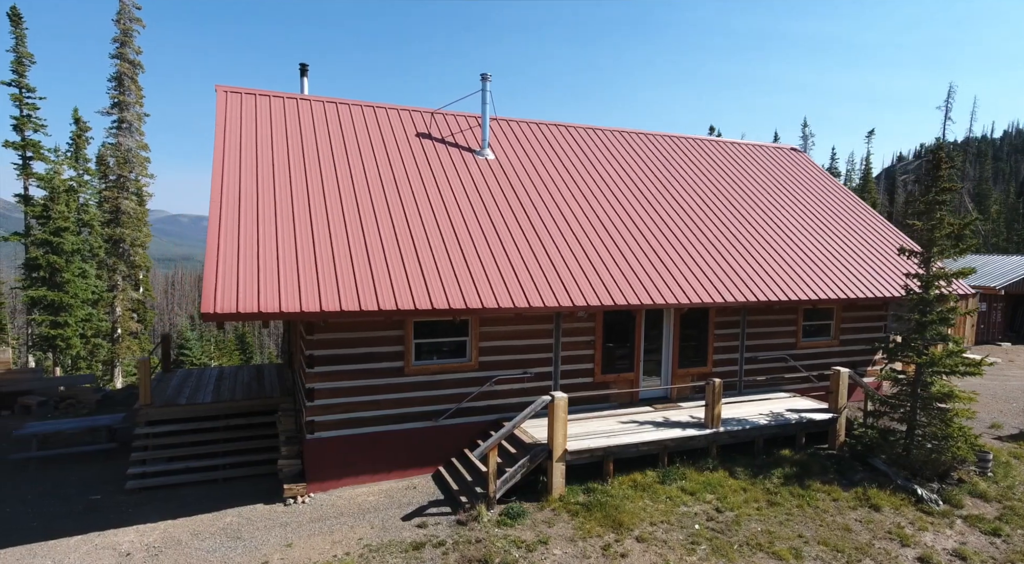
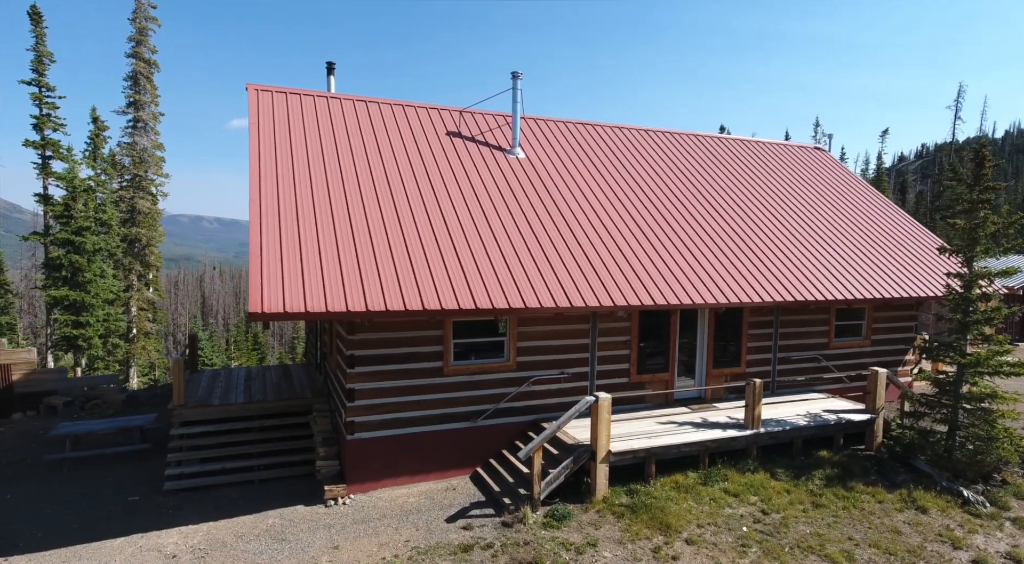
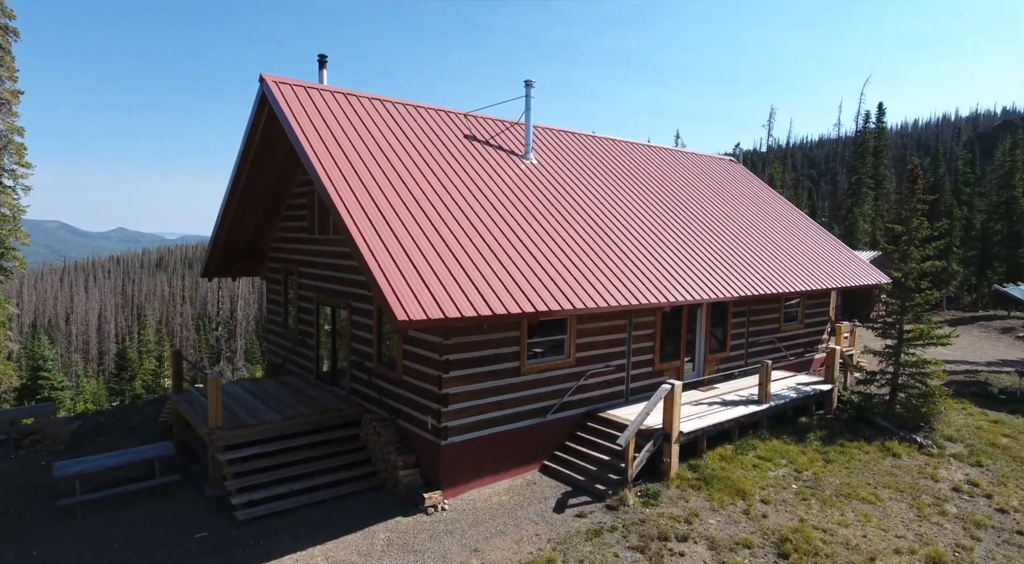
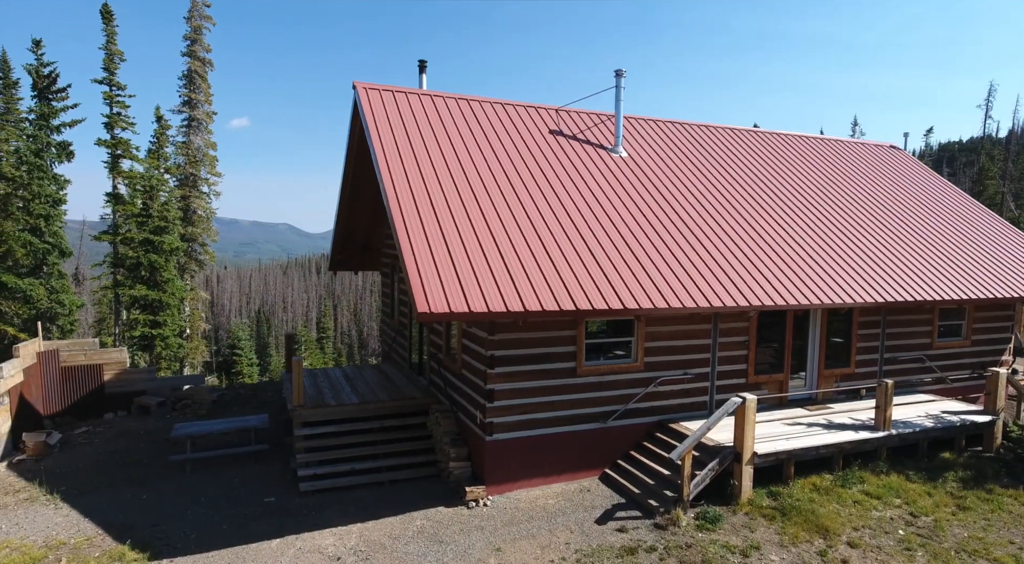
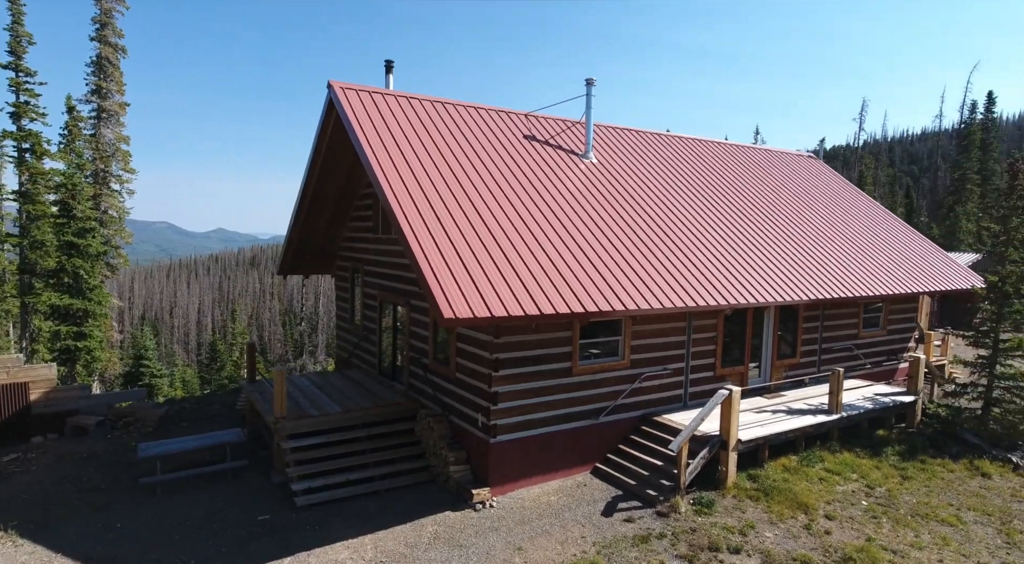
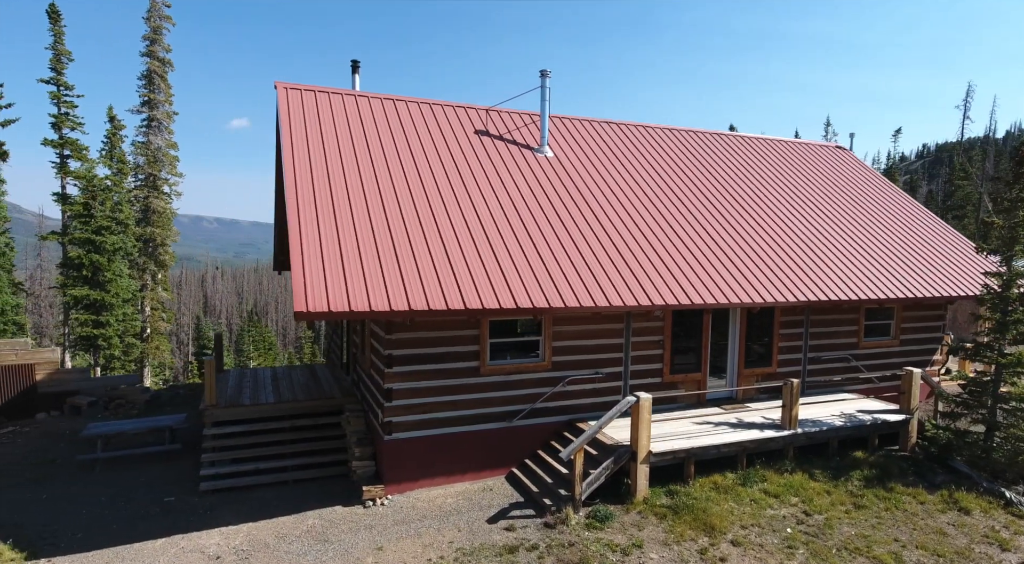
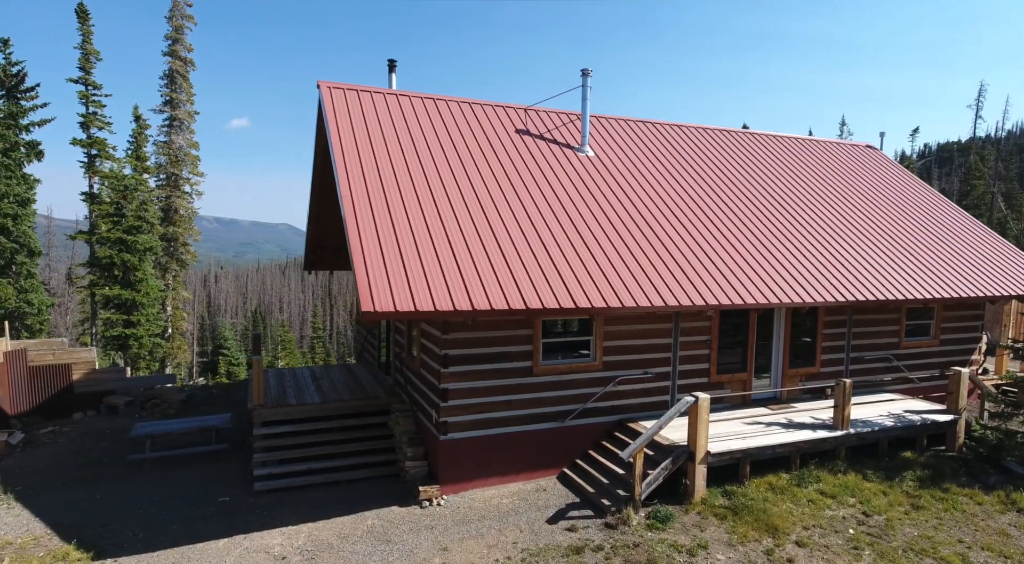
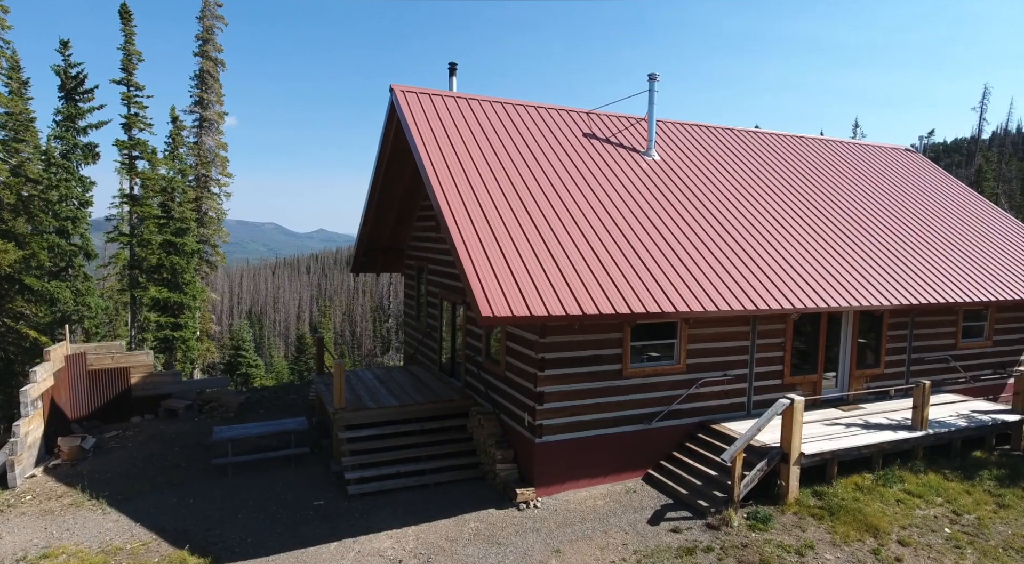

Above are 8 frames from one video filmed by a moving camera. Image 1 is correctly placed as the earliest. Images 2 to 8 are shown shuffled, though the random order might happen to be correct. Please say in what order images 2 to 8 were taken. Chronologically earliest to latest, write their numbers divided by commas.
2, 6, 7, 4, 8, 5, 3
